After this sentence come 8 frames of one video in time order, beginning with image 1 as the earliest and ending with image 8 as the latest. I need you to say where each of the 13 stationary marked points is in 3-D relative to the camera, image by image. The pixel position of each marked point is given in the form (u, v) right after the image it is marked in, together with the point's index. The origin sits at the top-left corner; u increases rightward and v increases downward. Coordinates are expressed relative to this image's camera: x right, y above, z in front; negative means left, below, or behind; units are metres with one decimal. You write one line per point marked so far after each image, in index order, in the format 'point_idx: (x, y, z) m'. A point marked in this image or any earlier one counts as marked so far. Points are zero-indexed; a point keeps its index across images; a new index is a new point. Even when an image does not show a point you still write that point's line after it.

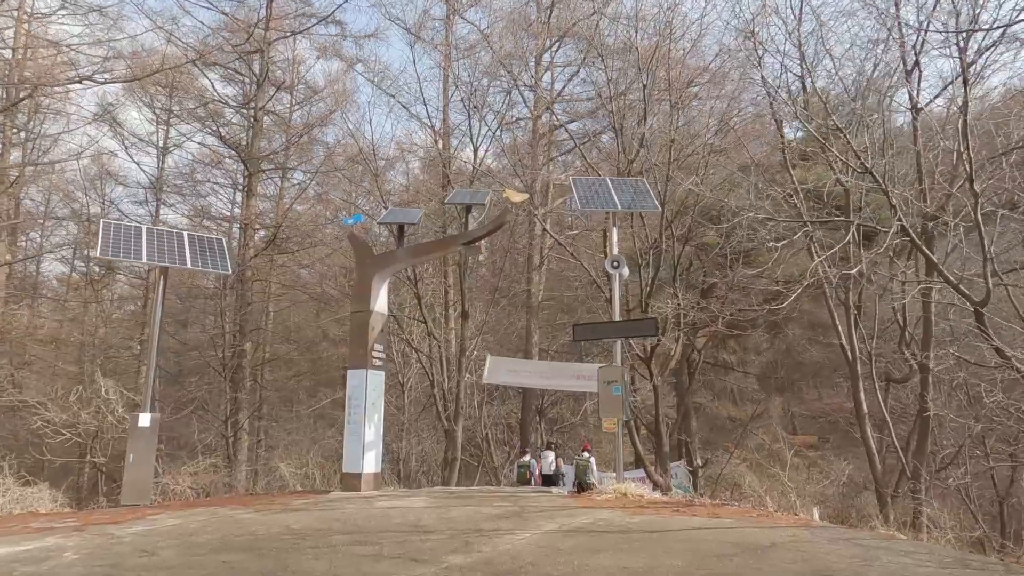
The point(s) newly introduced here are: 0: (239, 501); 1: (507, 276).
0: (-3.7, -2.9, +10.1) m
1: (-0.1, +0.3, +19.6) m
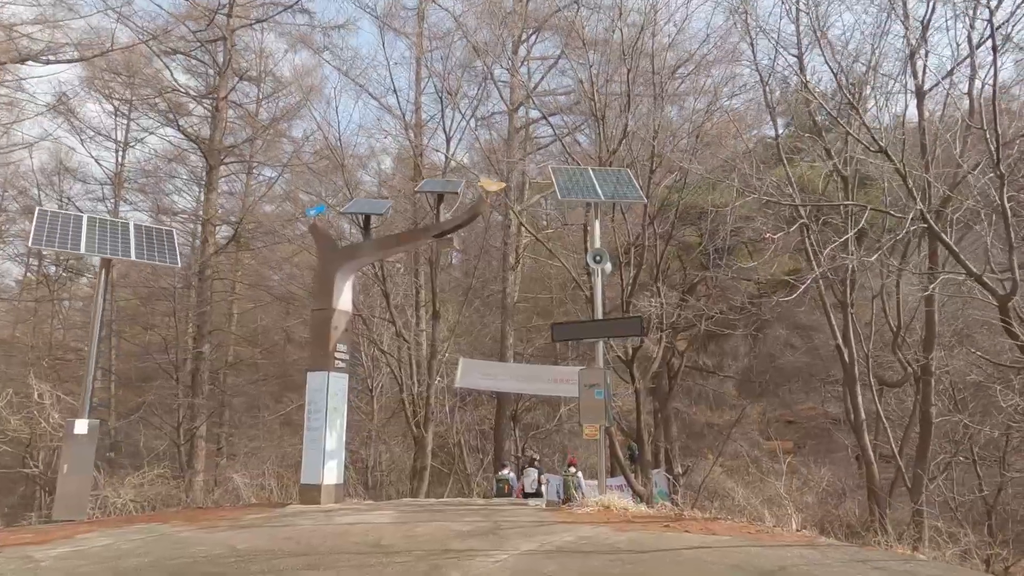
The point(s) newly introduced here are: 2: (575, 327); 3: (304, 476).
0: (-4.0, -2.8, +9.2) m
1: (-0.7, +0.3, +18.8) m
2: (+0.9, -0.5, +10.2) m
3: (-2.8, -2.5, +10.1) m
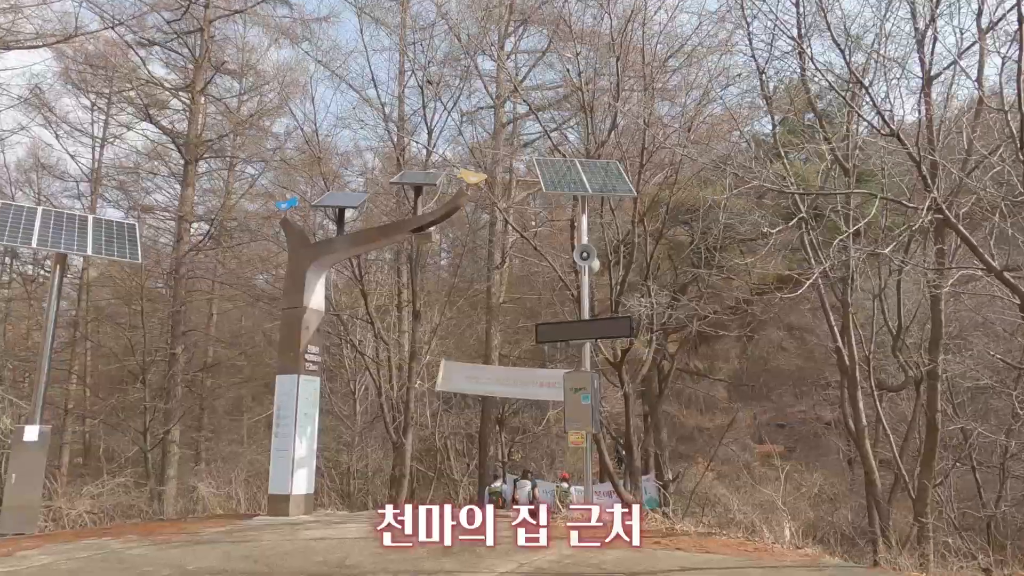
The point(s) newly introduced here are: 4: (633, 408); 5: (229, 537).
0: (-4.2, -2.7, +8.5) m
1: (-1.1, +0.3, +18.2) m
2: (+0.6, -0.5, +9.6) m
3: (-3.0, -2.5, +9.4) m
4: (+2.1, -2.0, +13.0) m
5: (-2.9, -2.6, +7.8) m
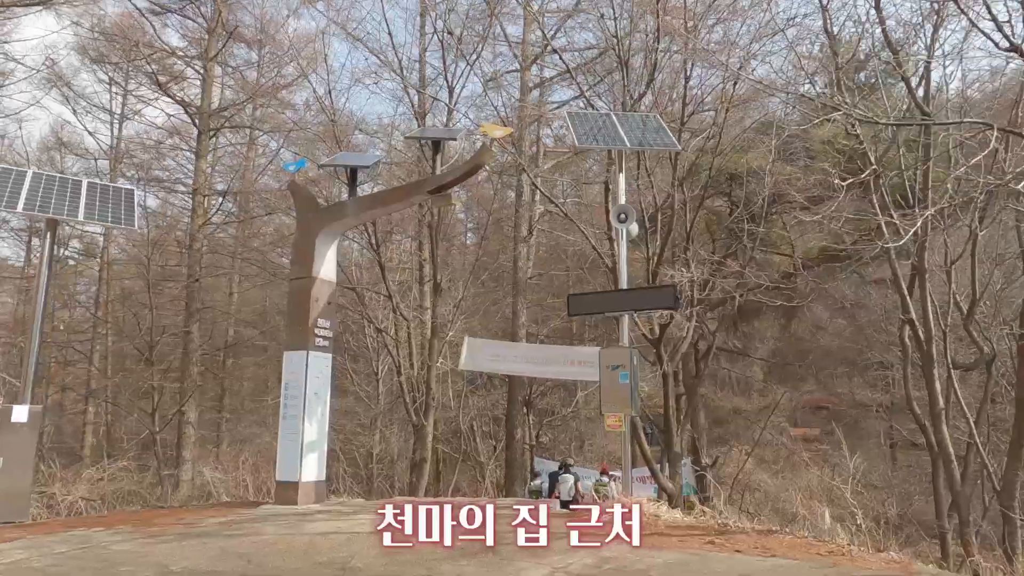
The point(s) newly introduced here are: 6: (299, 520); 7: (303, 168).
0: (-3.9, -2.4, +7.8) m
1: (-0.4, +0.8, +17.3) m
2: (+1.0, -0.1, +8.6) m
3: (-2.7, -2.1, +8.7) m
4: (+2.5, -1.6, +12.0) m
5: (-2.6, -2.2, +7.0) m
6: (-2.1, -2.3, +7.4) m
7: (-2.7, +1.6, +10.0) m
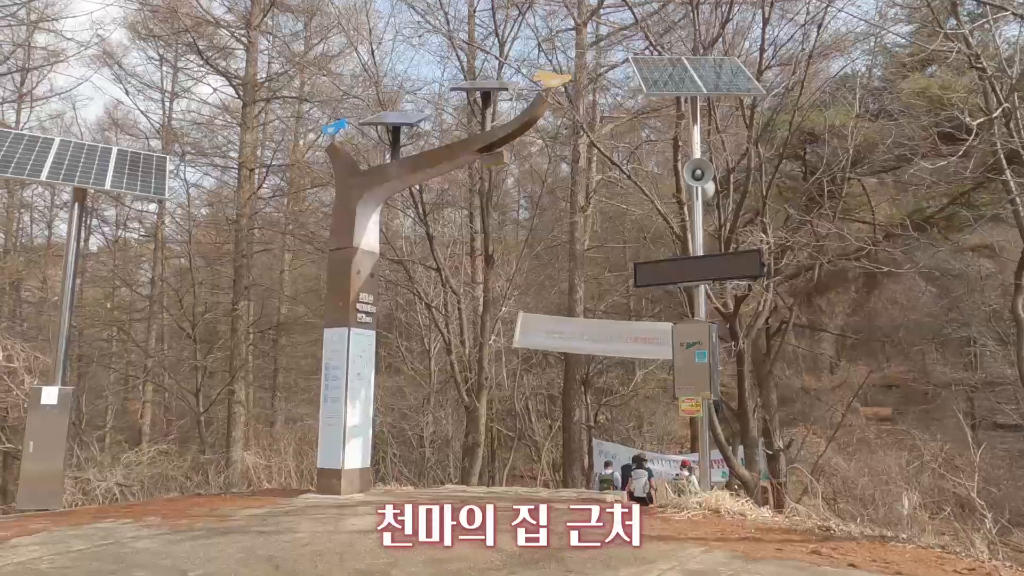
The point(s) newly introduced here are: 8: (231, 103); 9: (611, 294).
0: (-3.3, -2.1, +7.3) m
1: (+0.8, +1.4, +16.4) m
2: (+1.6, +0.2, +7.7) m
3: (-2.0, -1.8, +8.0) m
4: (+3.4, -1.1, +11.0) m
5: (-2.1, -2.0, +6.3) m
6: (-1.5, -2.0, +6.7) m
7: (-2.1, +1.9, +9.2) m
8: (-7.1, +4.7, +19.1) m
9: (+2.3, -0.1, +17.7) m
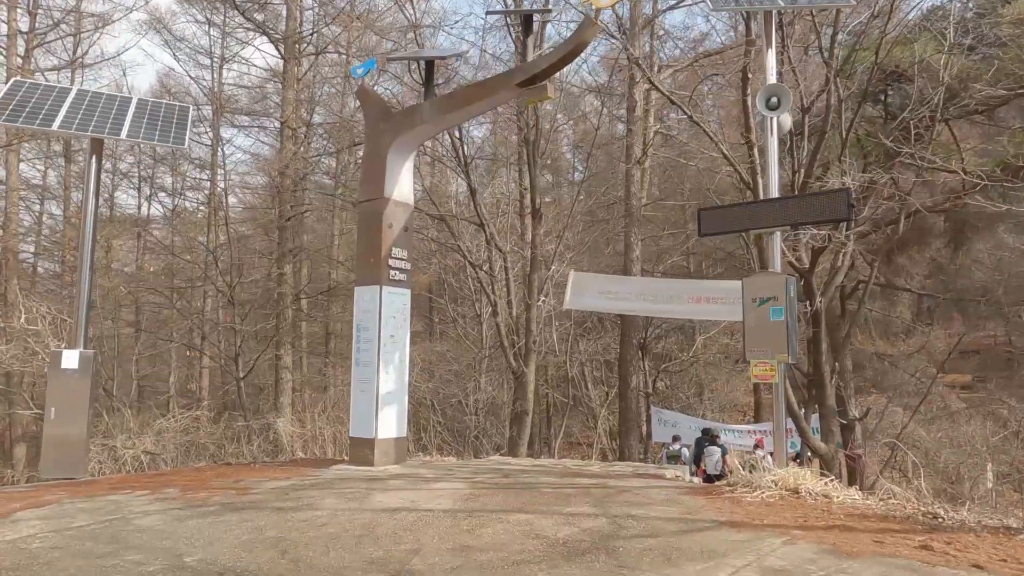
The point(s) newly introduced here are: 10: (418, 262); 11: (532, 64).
0: (-2.9, -1.7, +6.8) m
1: (+1.8, +2.2, +15.4) m
2: (+2.0, +0.7, +6.7) m
3: (-1.5, -1.4, +7.4) m
4: (+4.1, -0.5, +9.9) m
5: (-1.8, -1.6, +5.8) m
6: (-1.2, -1.6, +6.1) m
7: (-1.5, +2.4, +8.4) m
8: (-5.9, +5.6, +18.5) m
9: (+3.5, +0.8, +16.7) m
10: (-1.9, +0.5, +15.7) m
11: (+0.2, +2.1, +7.1) m
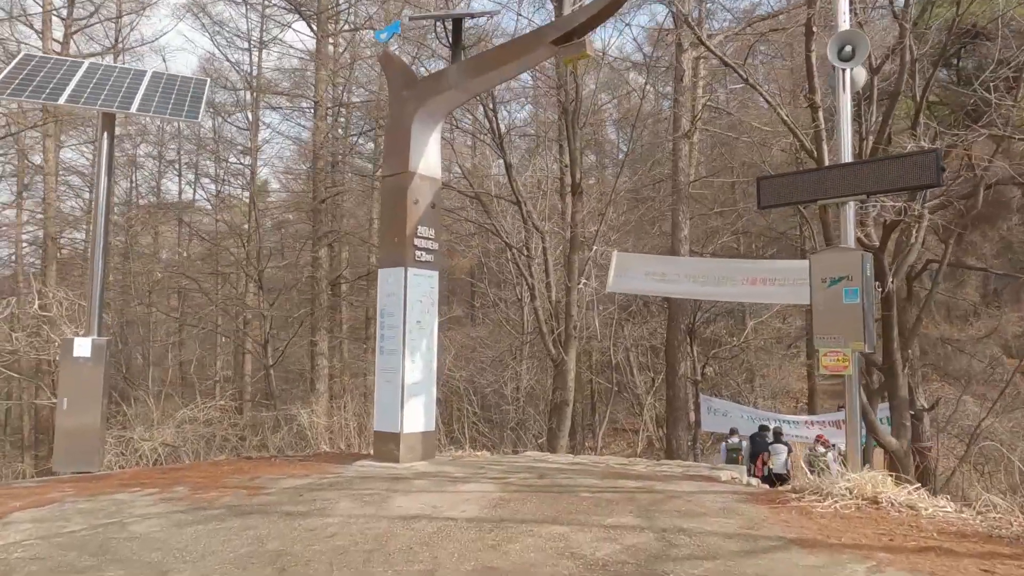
0: (-2.6, -1.6, +6.3) m
1: (+2.6, +2.6, +14.6) m
2: (+2.3, +0.8, +5.9) m
3: (-1.2, -1.2, +6.9) m
4: (+4.5, -0.3, +9.1) m
5: (-1.5, -1.5, +5.2) m
6: (-0.9, -1.5, +5.6) m
7: (-1.2, +2.6, +7.8) m
8: (-4.9, +6.0, +18.1) m
9: (+4.4, +1.1, +15.8) m
10: (-1.1, +0.9, +15.1) m
11: (+0.5, +2.3, +6.4) m
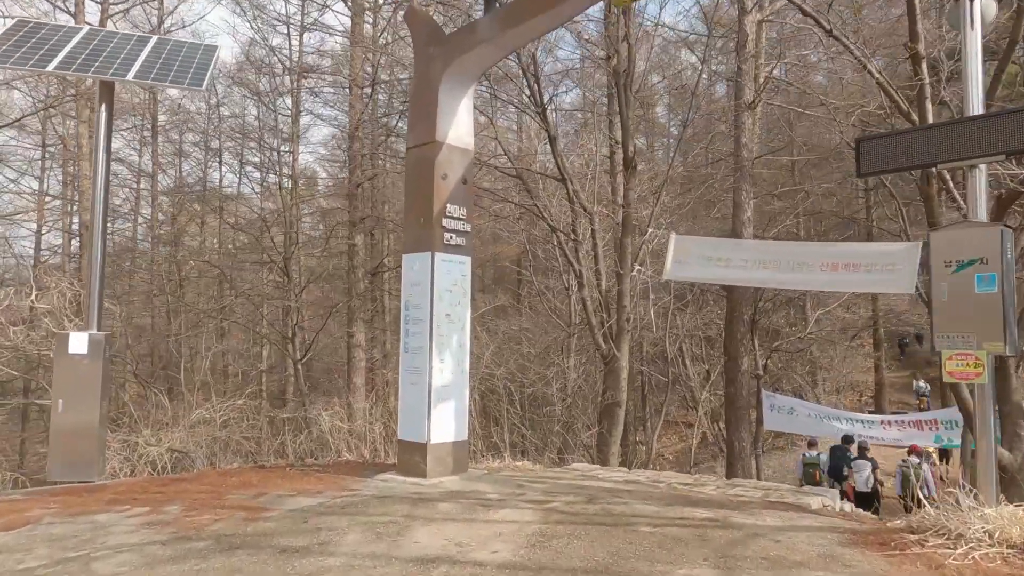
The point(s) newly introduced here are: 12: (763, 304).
0: (-2.3, -1.5, +5.5) m
1: (+3.4, +2.8, +13.4) m
2: (+2.5, +0.9, +4.8) m
3: (-0.9, -1.1, +6.0) m
4: (+5.0, -0.1, +7.8) m
5: (-1.3, -1.4, +4.4) m
6: (-0.6, -1.4, +4.7) m
7: (-0.8, +2.7, +6.9) m
8: (-3.9, +6.2, +17.3) m
9: (+5.2, +1.4, +14.5) m
10: (-0.3, +1.1, +14.2) m
11: (+0.8, +2.3, +5.4) m
12: (+5.2, -0.3, +15.7) m
